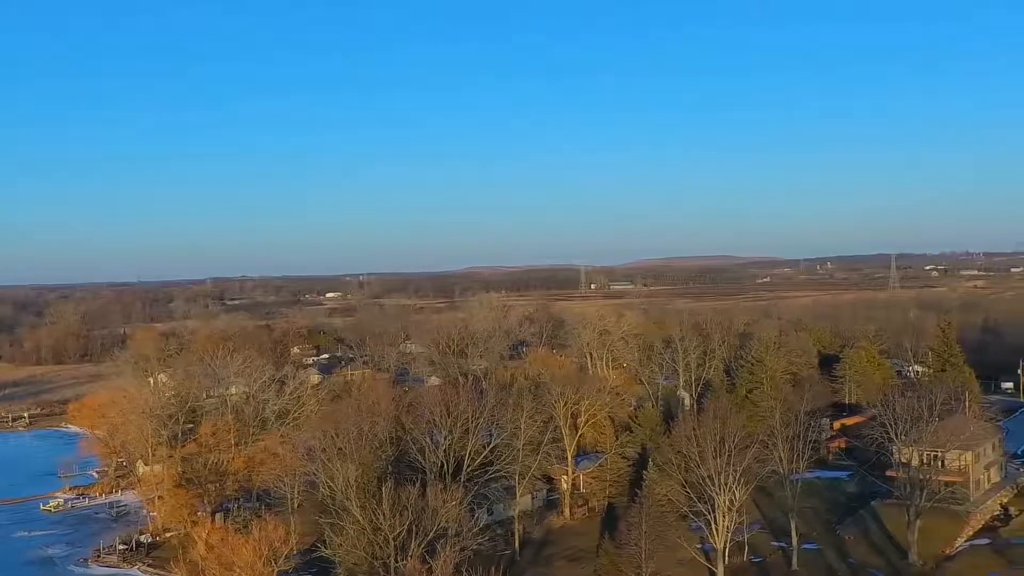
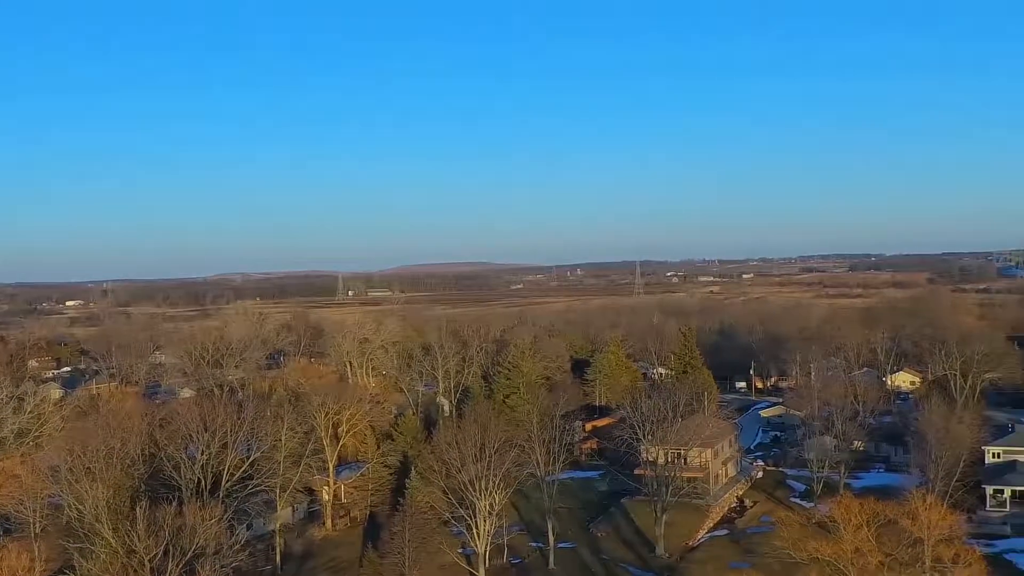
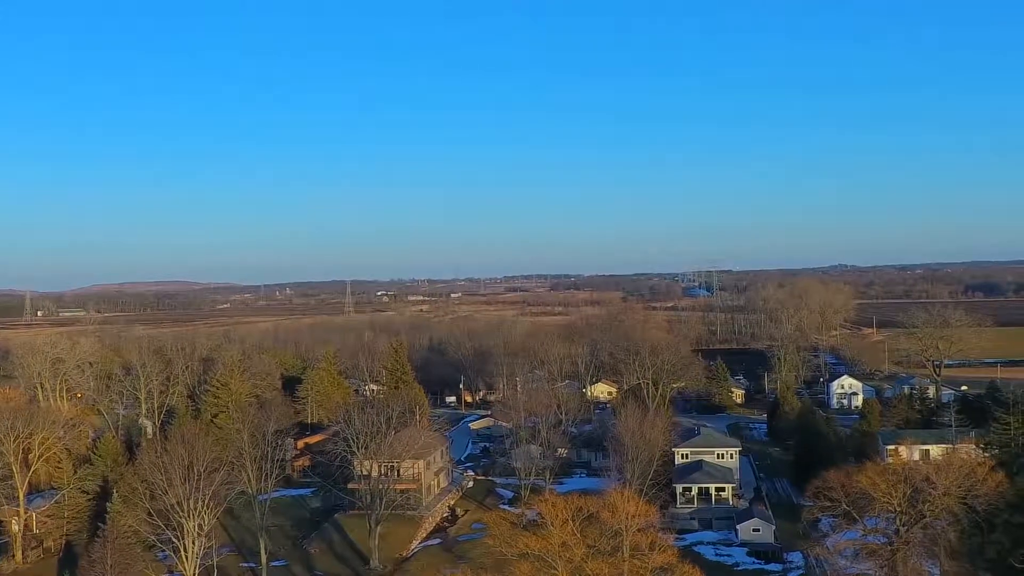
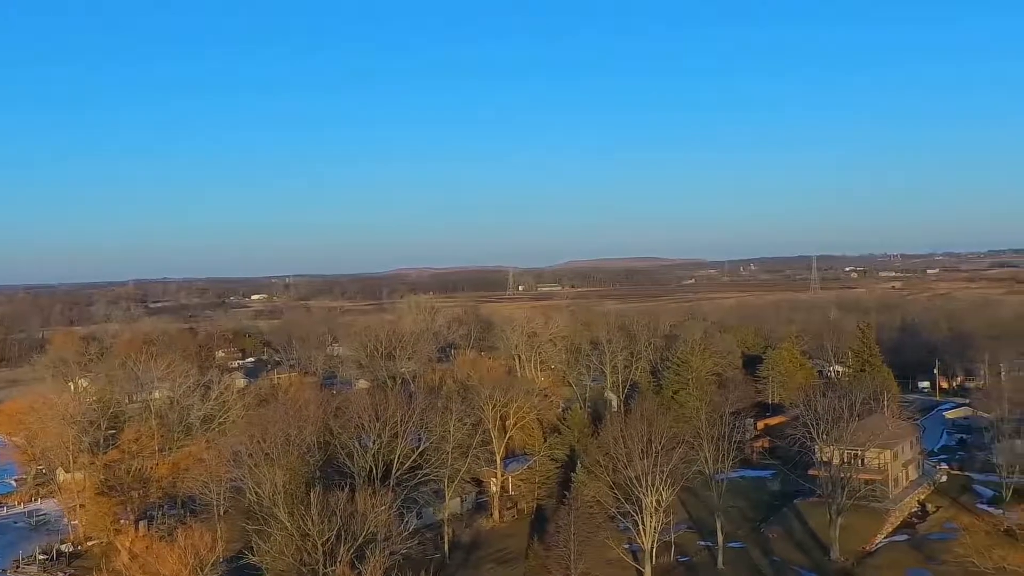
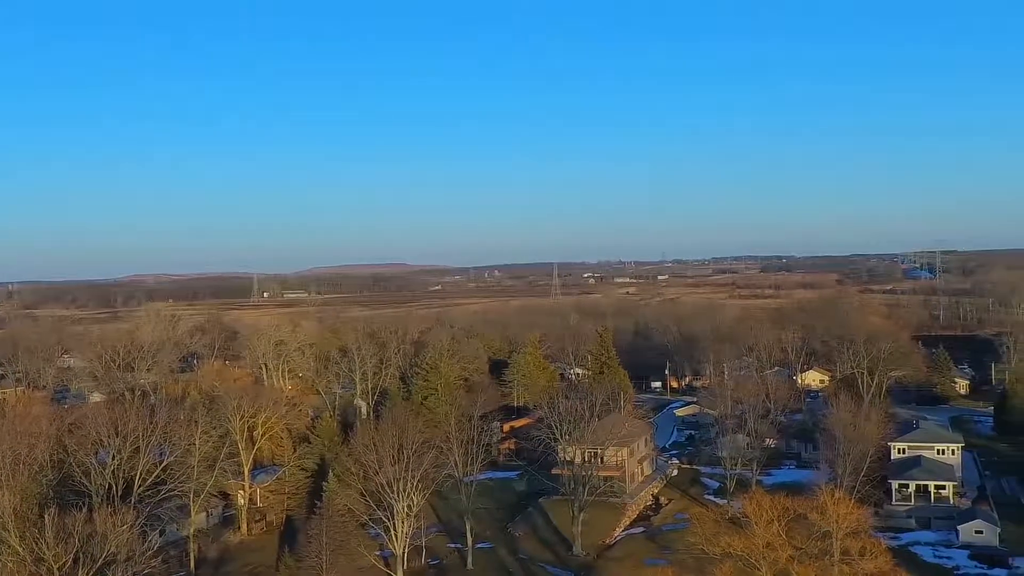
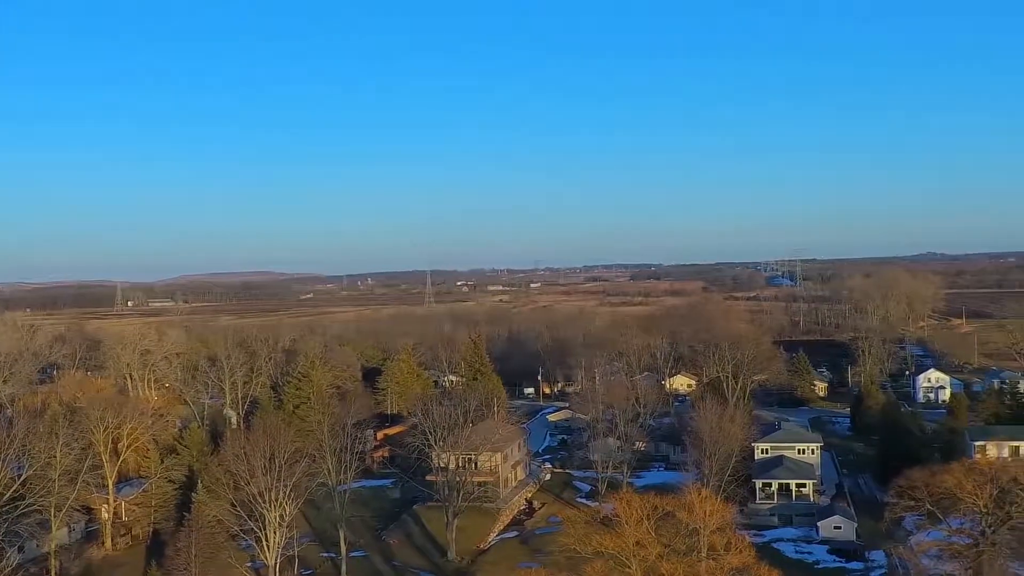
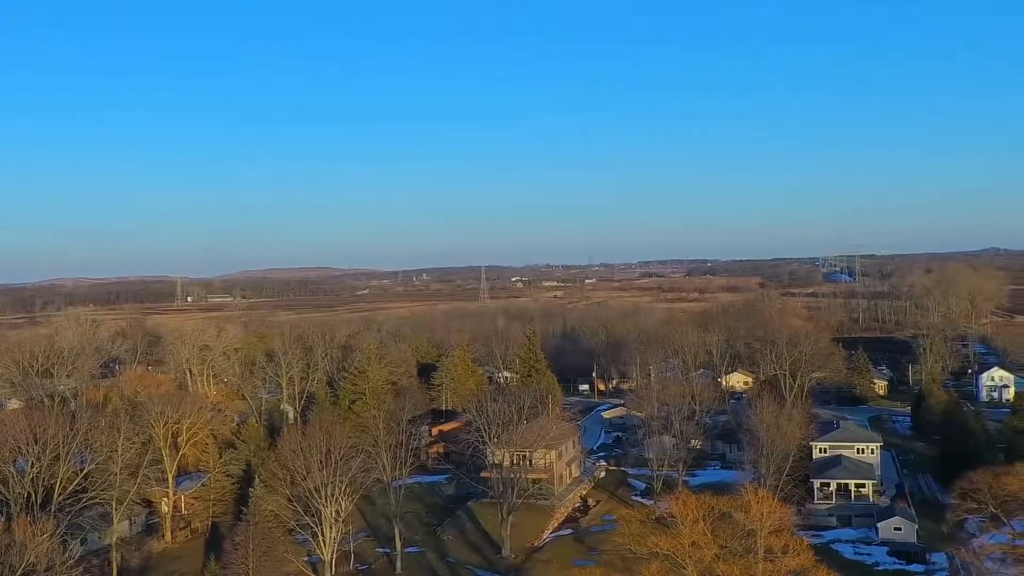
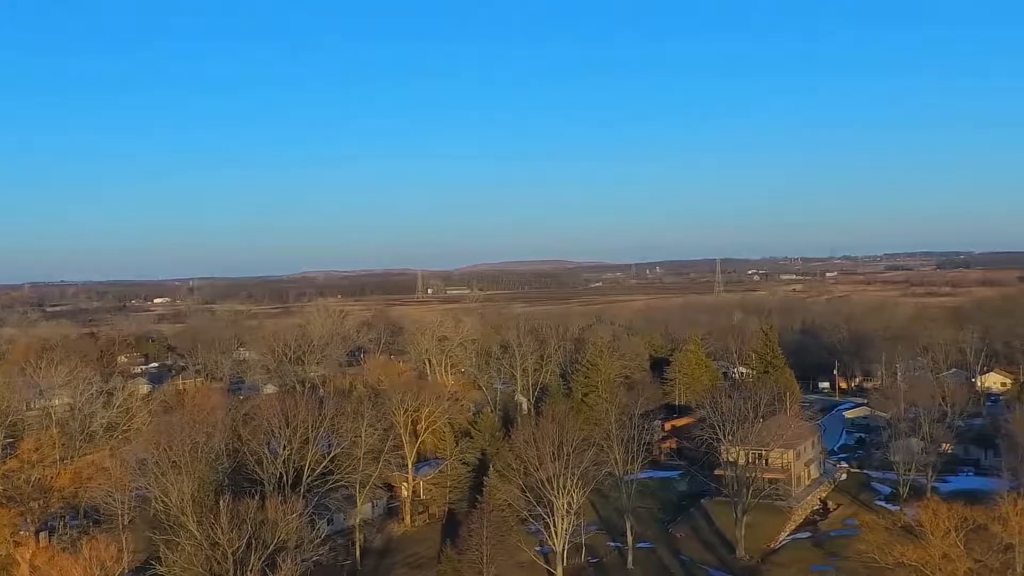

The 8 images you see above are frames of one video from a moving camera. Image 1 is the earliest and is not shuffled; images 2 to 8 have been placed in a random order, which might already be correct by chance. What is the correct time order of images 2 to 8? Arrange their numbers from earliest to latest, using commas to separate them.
4, 8, 2, 5, 7, 6, 3
